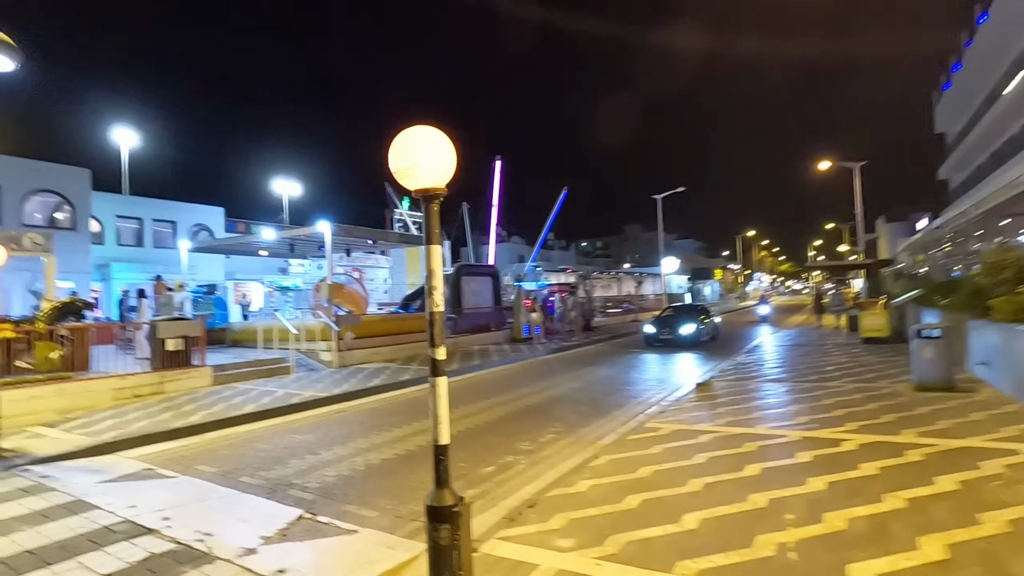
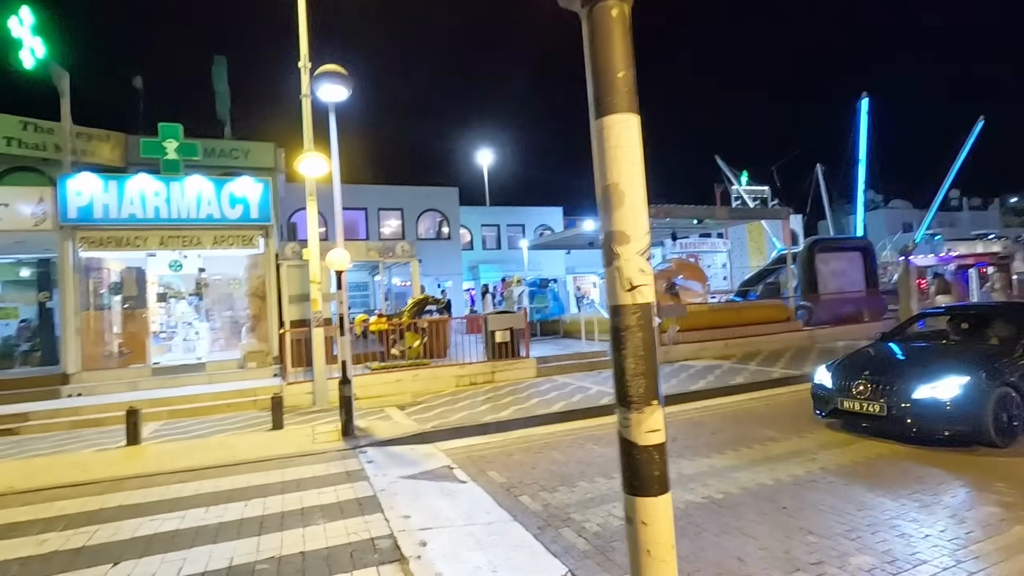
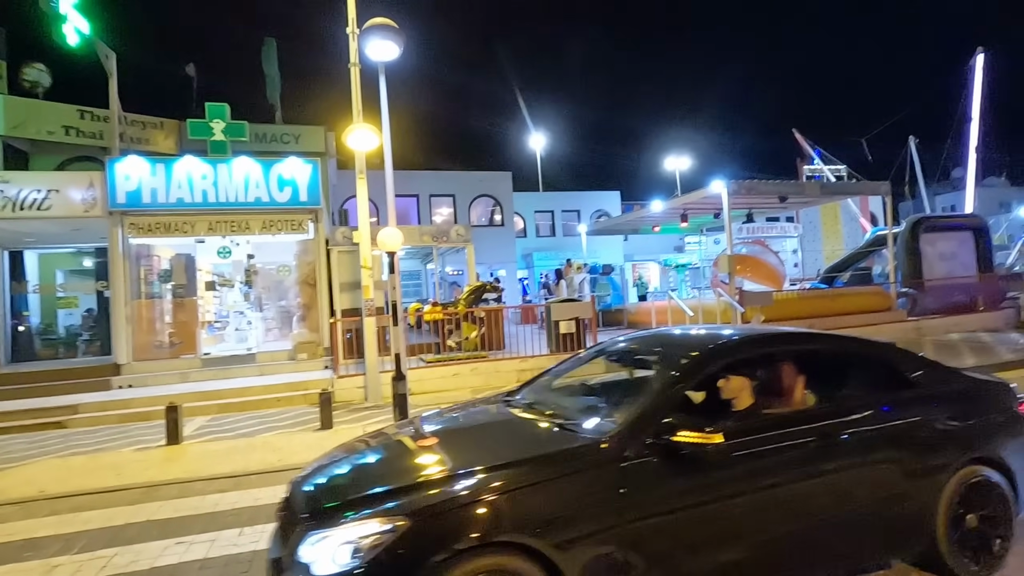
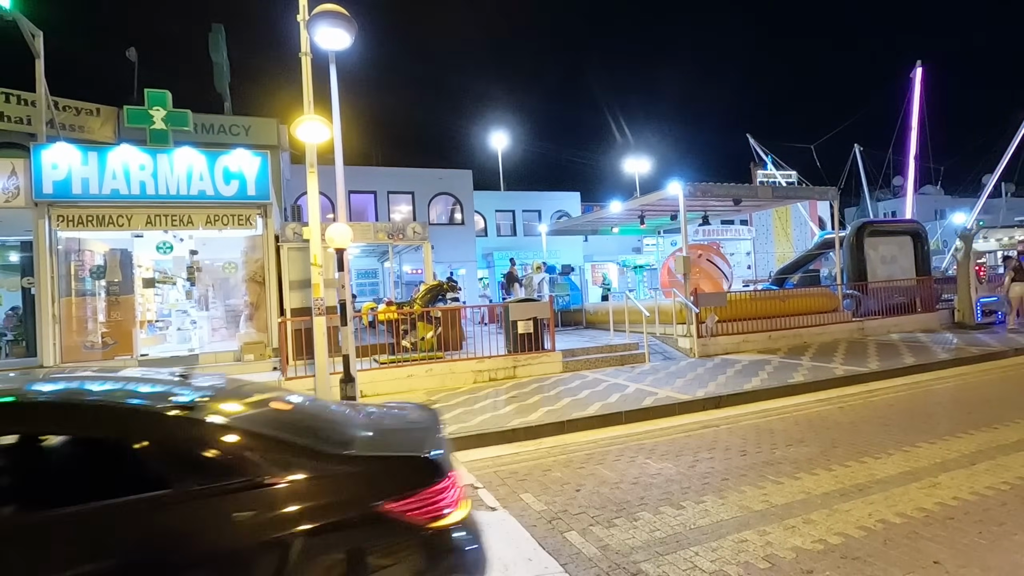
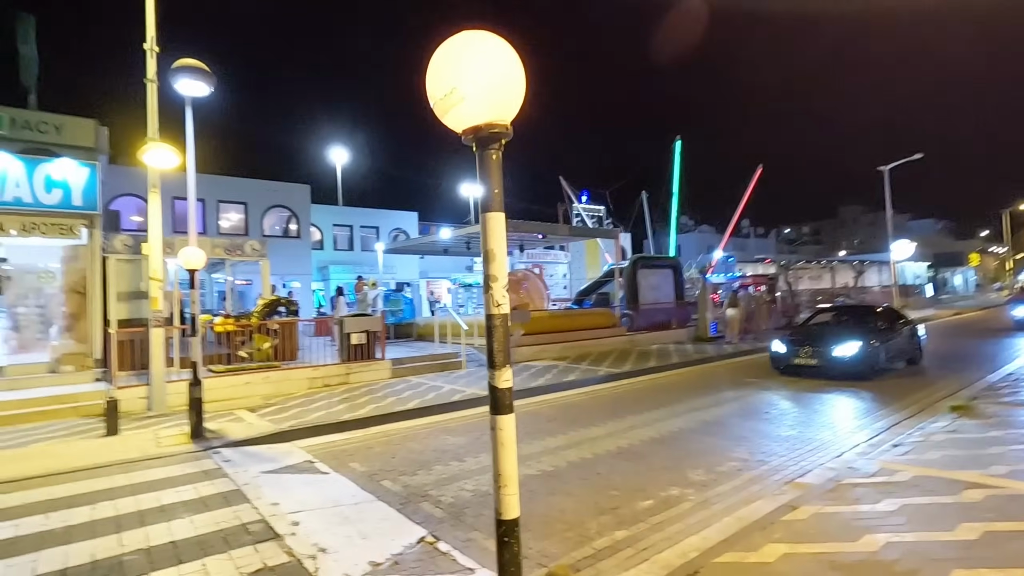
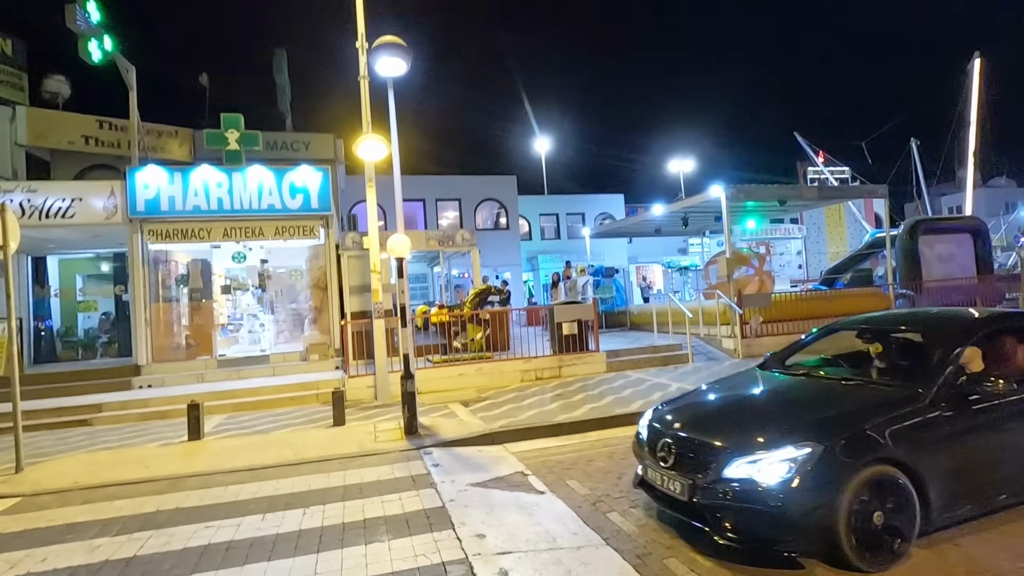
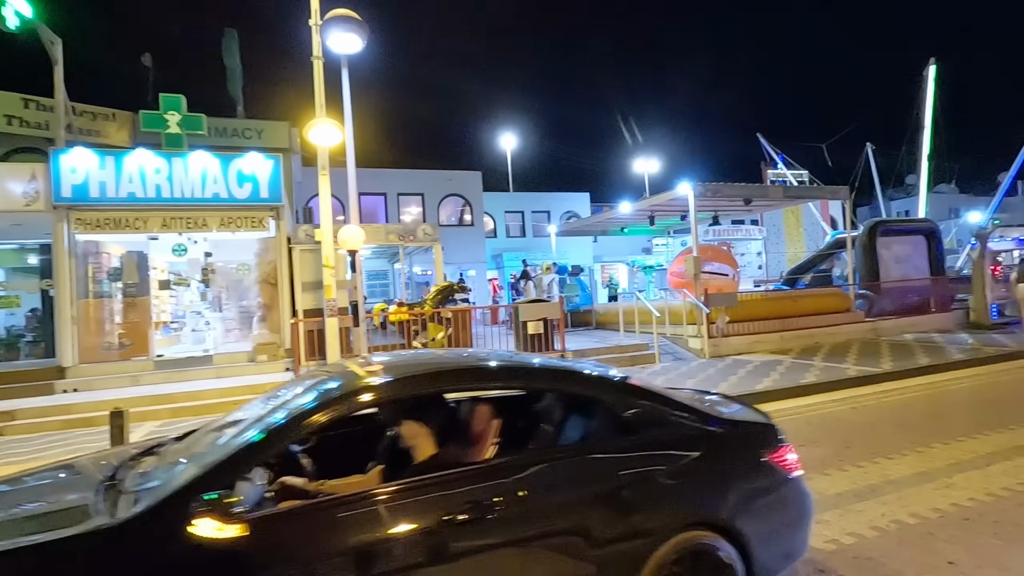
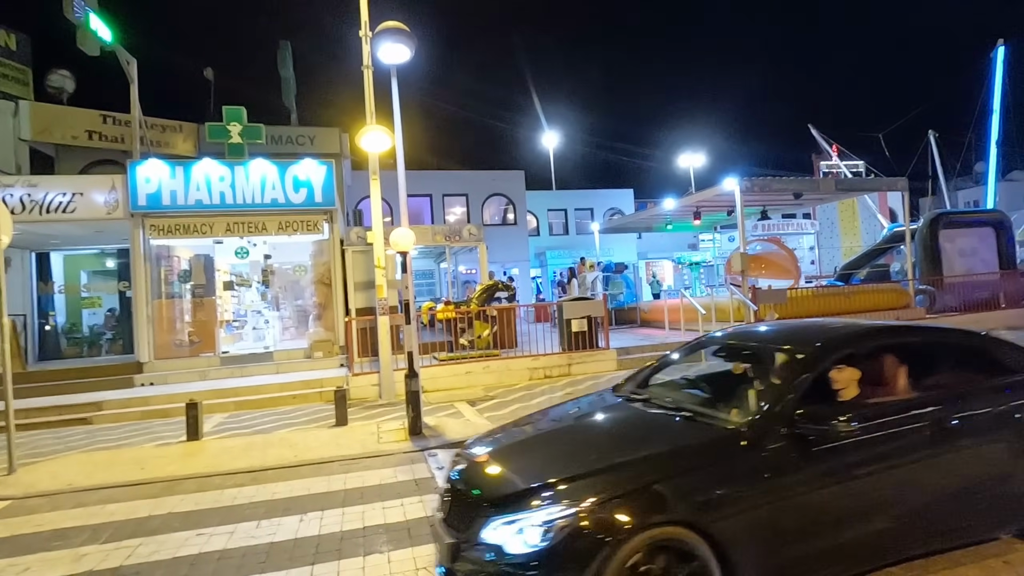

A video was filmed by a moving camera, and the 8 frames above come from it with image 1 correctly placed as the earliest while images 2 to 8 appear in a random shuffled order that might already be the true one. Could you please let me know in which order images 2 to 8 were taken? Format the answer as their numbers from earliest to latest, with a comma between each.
5, 2, 6, 8, 3, 7, 4
